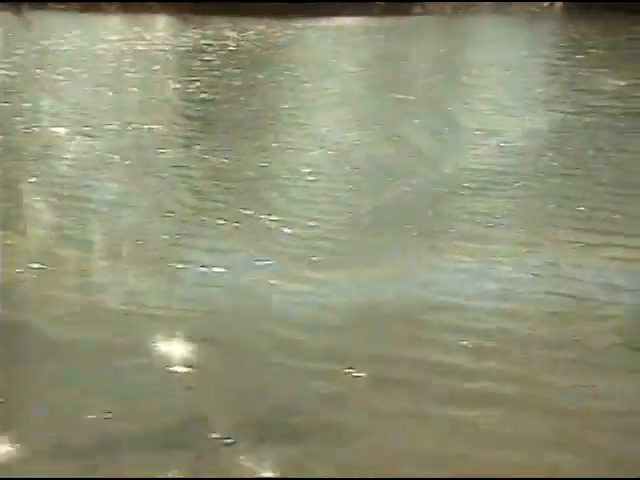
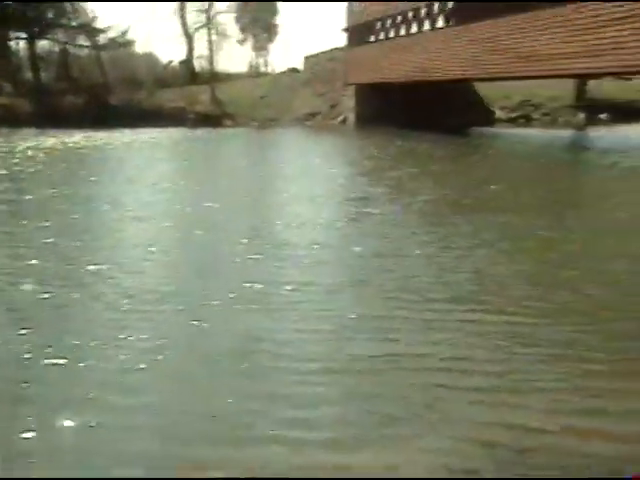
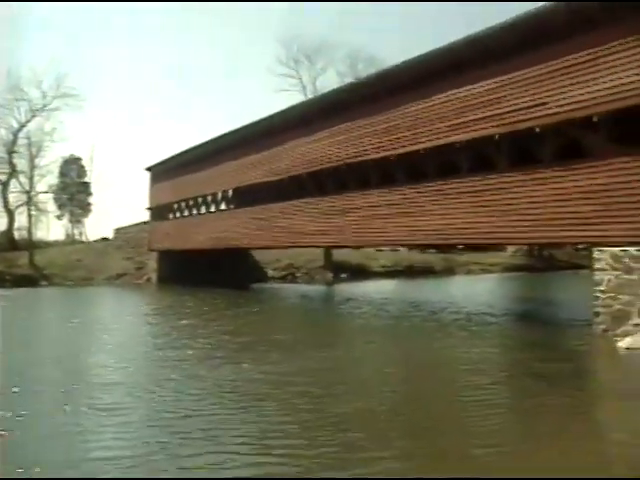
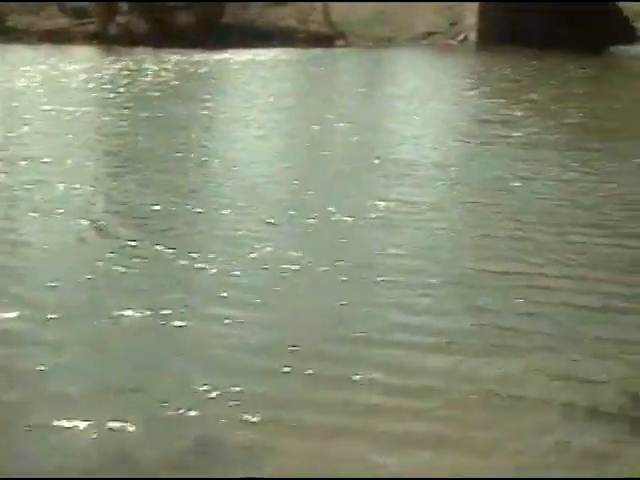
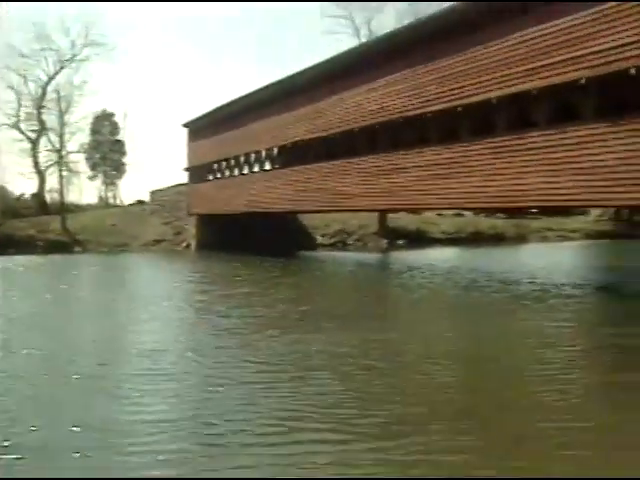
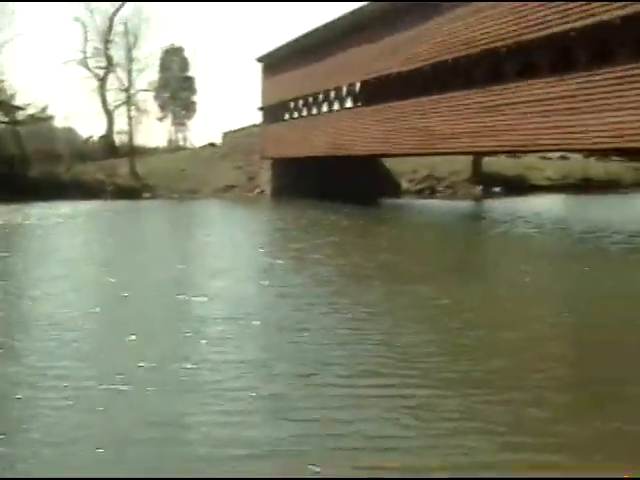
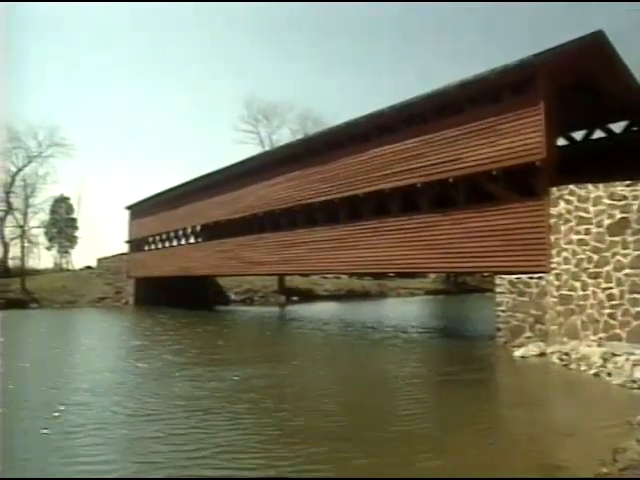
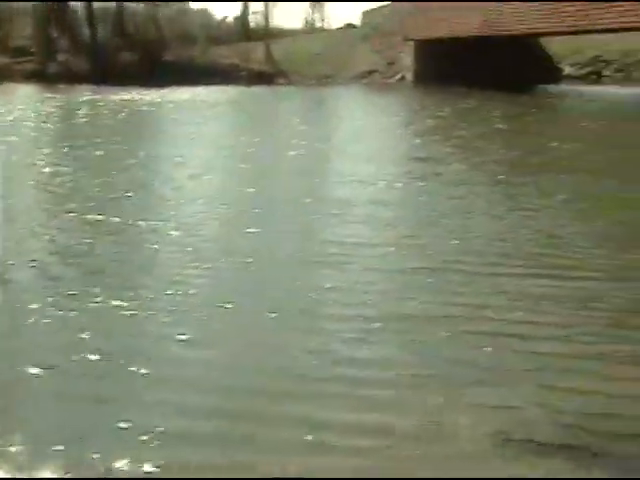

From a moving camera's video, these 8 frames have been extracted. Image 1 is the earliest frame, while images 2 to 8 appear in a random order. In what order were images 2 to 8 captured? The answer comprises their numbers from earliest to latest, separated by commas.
4, 8, 2, 6, 5, 3, 7
